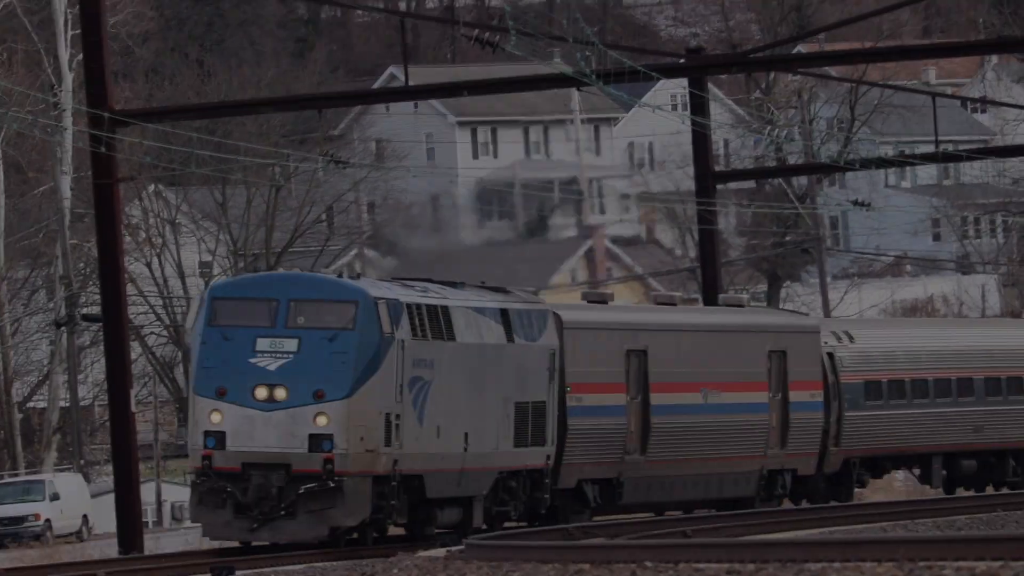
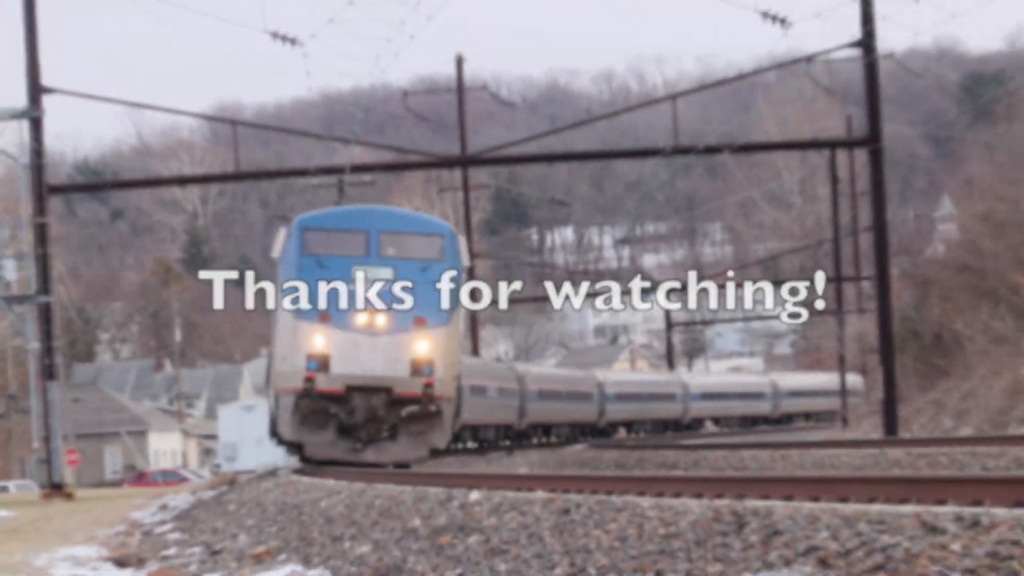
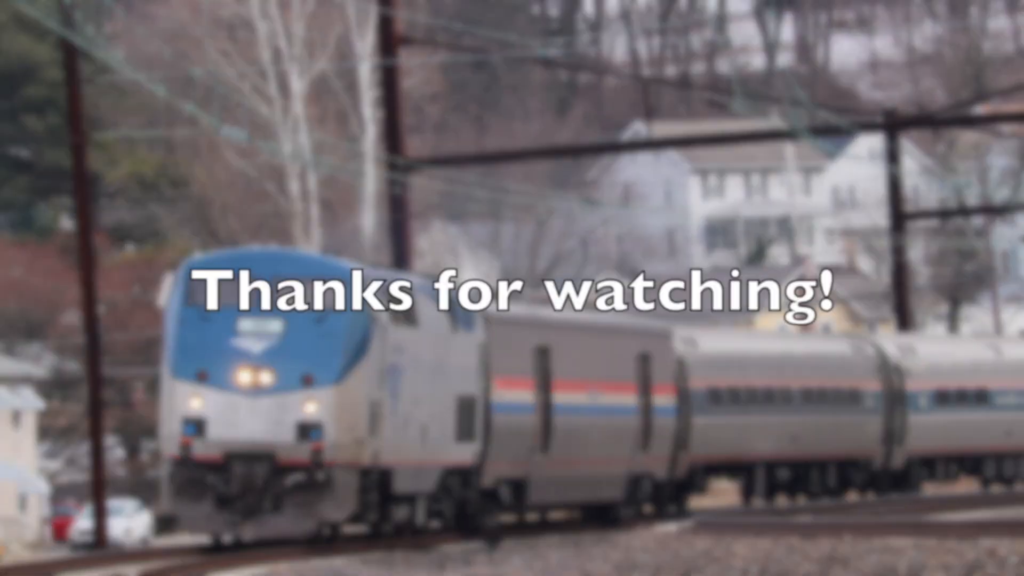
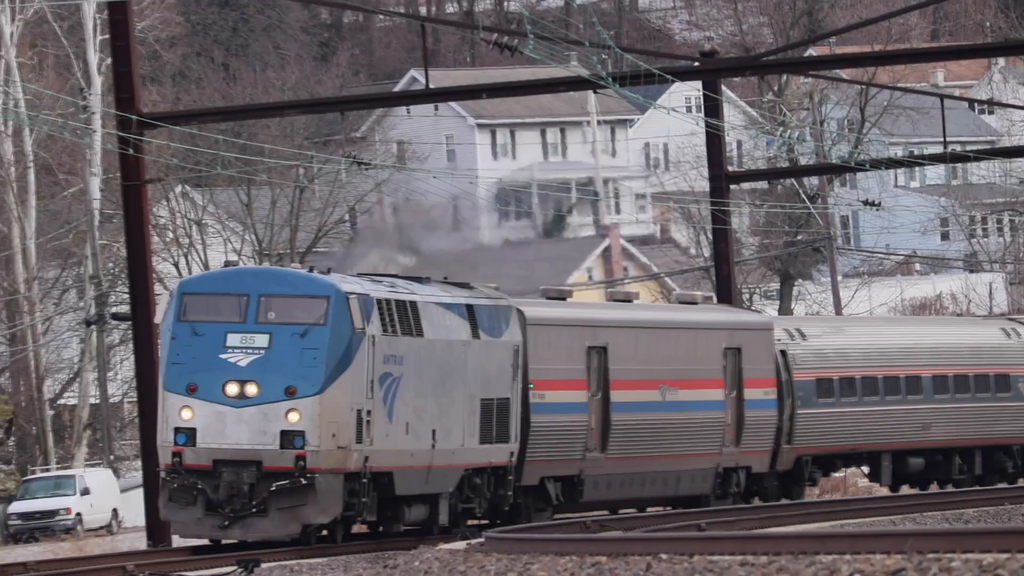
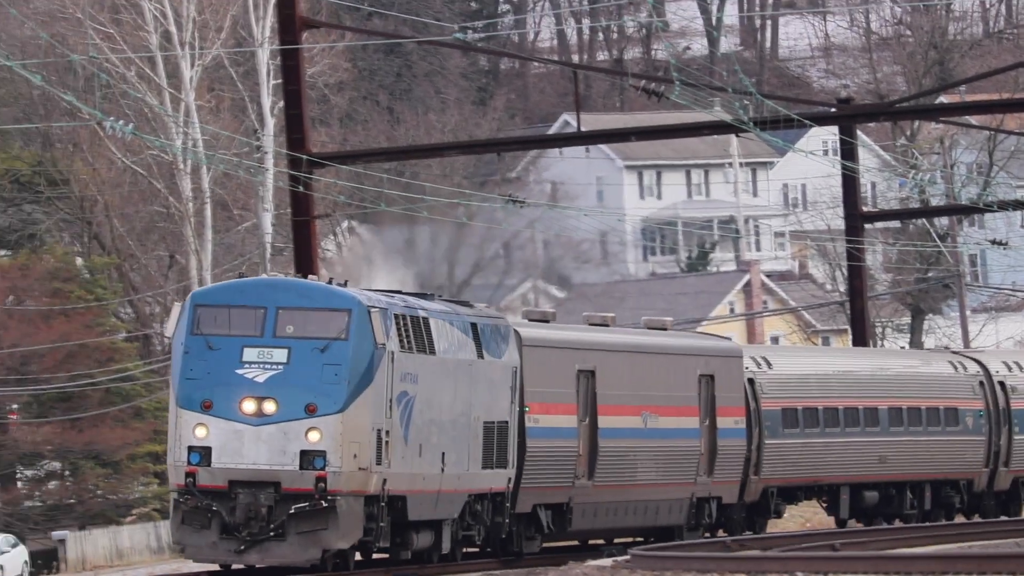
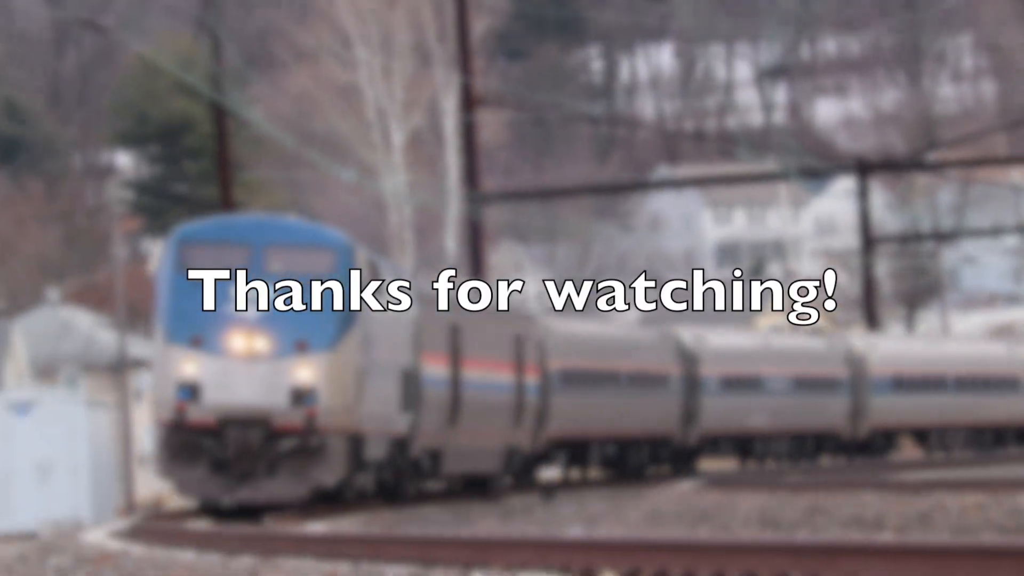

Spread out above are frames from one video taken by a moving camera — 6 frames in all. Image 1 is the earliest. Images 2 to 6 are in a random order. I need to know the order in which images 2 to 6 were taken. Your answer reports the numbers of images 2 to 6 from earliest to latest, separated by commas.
4, 5, 3, 6, 2
